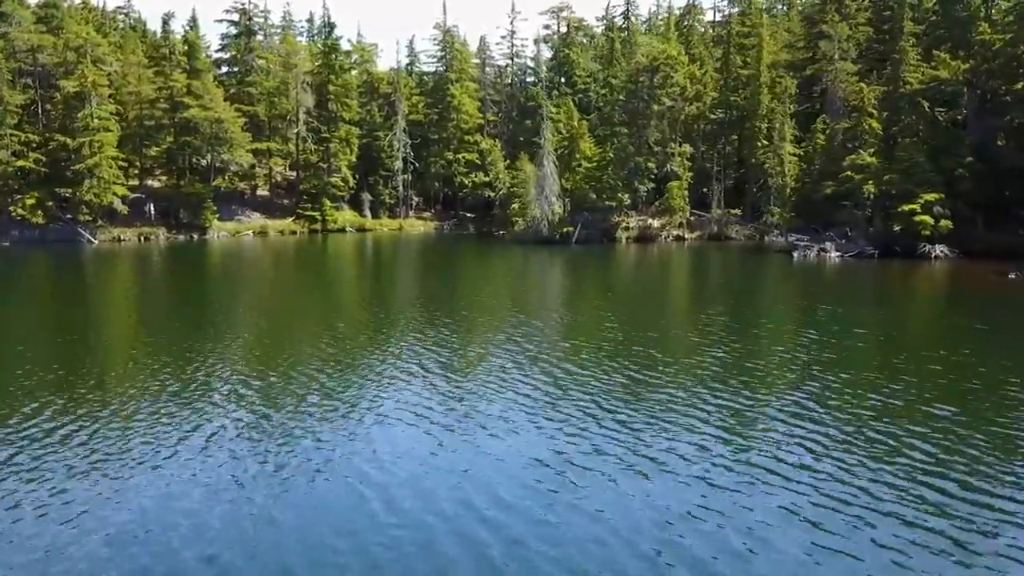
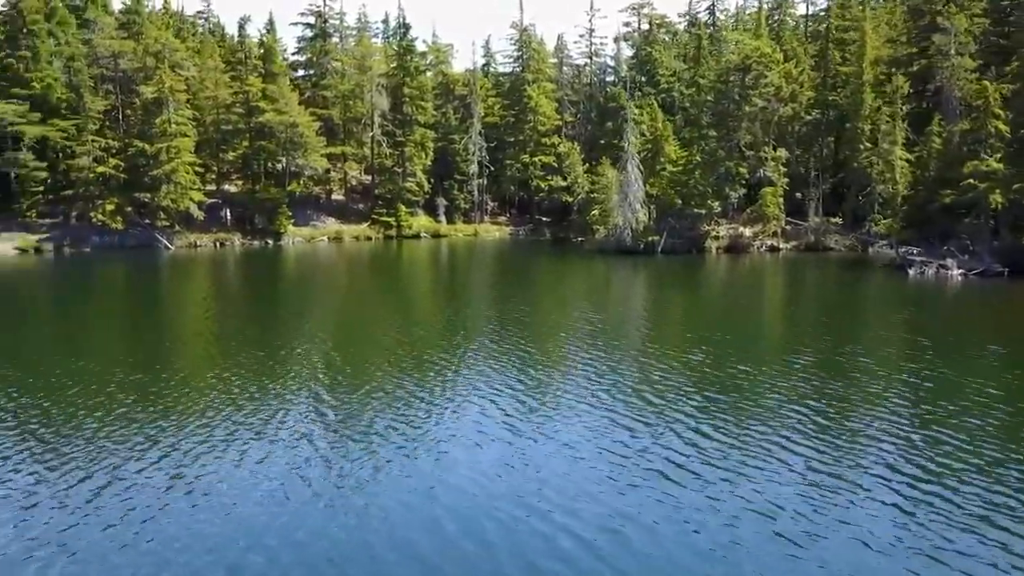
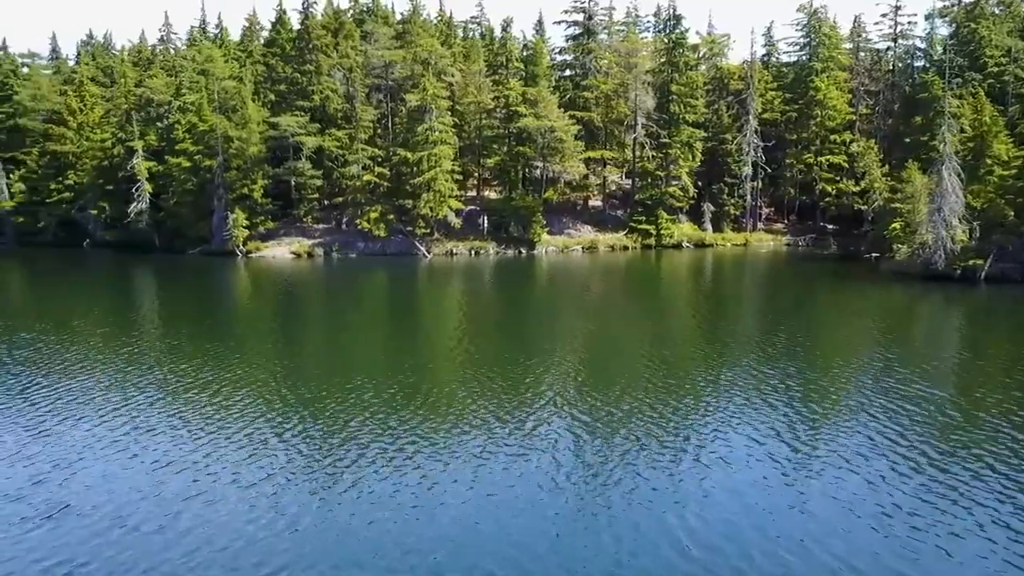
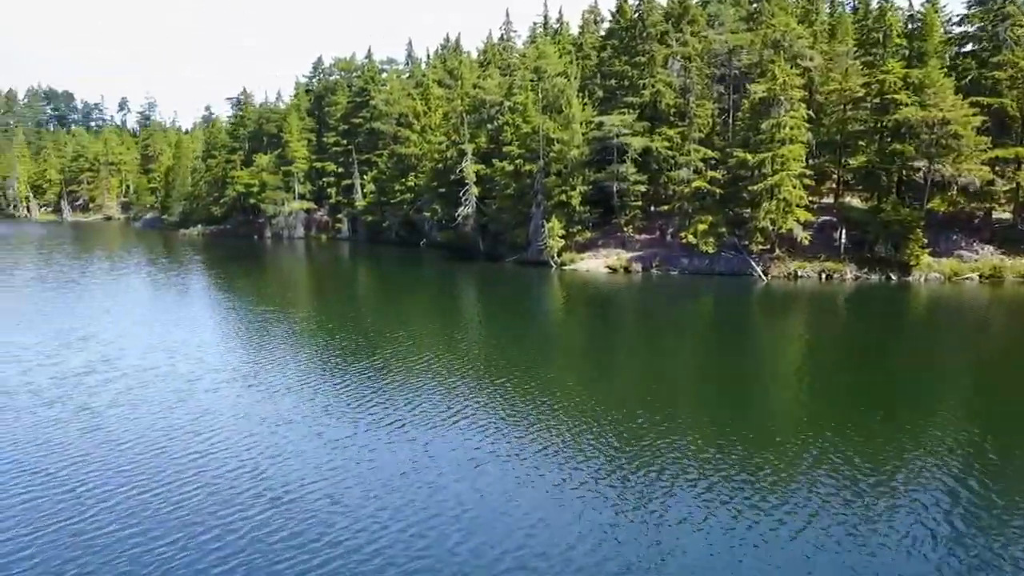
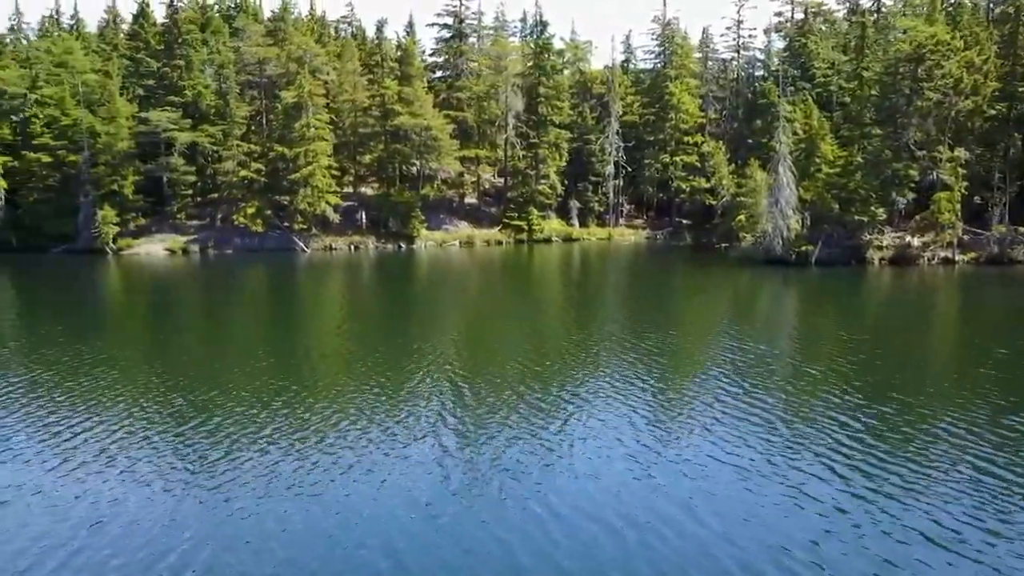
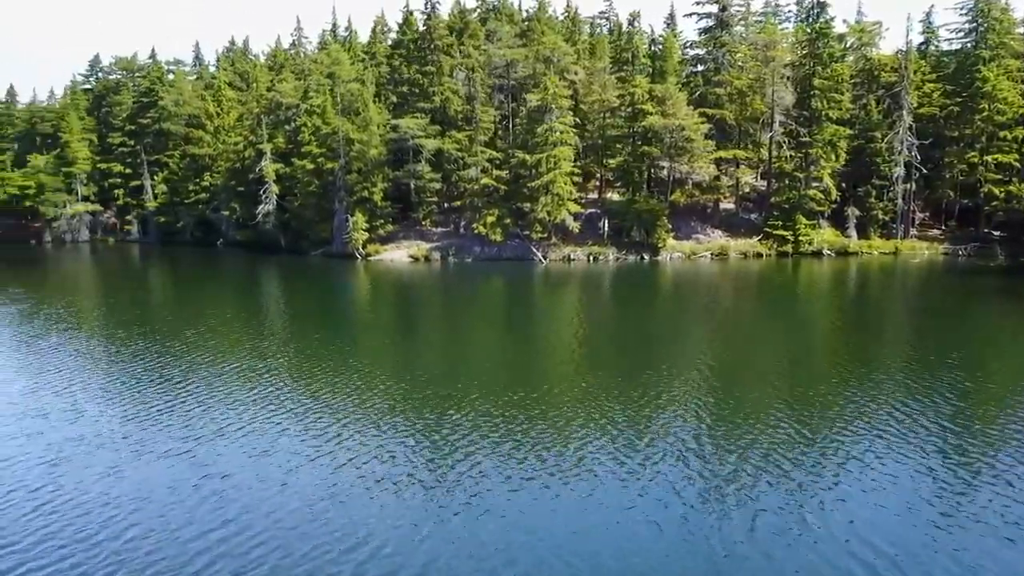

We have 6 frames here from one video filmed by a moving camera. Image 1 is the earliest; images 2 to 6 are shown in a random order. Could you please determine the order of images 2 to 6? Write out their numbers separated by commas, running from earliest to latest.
2, 5, 3, 6, 4
